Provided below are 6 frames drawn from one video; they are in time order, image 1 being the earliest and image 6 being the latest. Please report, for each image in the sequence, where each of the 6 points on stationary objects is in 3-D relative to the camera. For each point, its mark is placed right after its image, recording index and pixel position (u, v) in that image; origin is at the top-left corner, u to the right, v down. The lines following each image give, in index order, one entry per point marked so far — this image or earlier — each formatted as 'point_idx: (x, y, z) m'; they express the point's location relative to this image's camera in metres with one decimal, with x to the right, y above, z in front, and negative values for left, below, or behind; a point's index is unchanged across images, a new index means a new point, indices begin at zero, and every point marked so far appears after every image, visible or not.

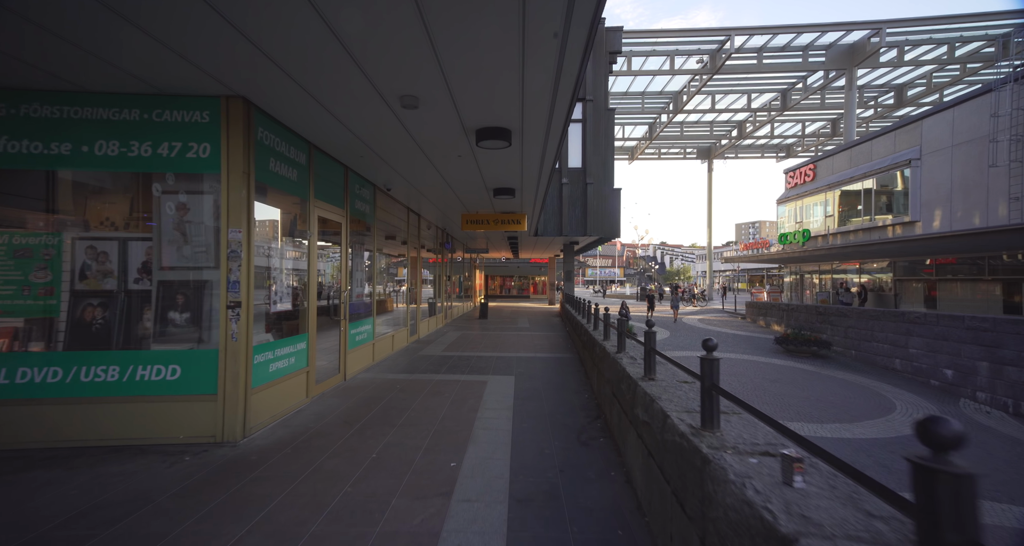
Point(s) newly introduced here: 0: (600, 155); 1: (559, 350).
0: (+3.5, +4.8, +15.5) m
1: (+1.0, -1.8, +9.1) m
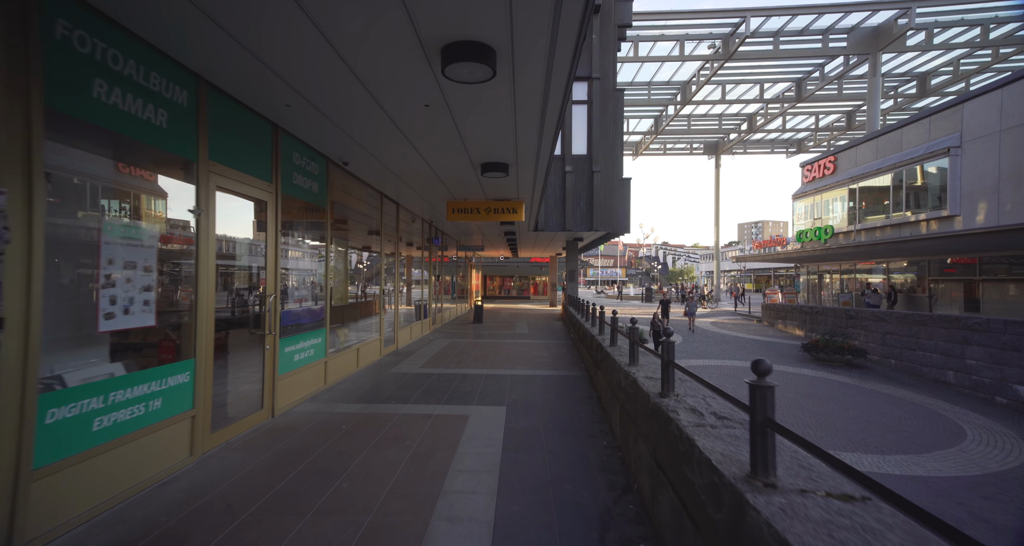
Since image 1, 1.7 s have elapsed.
0: (+3.5, +4.8, +14.0) m
1: (+0.9, -1.8, +7.5) m
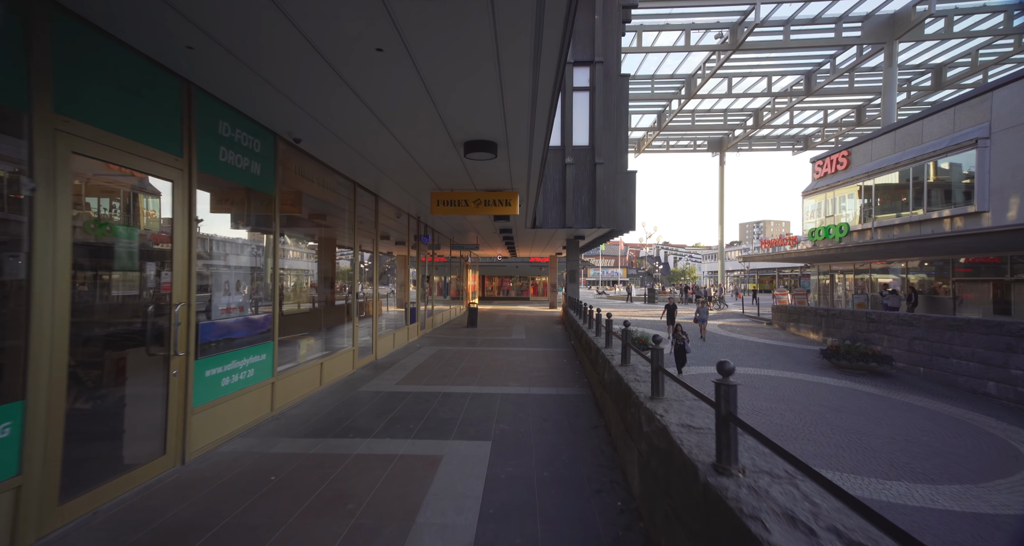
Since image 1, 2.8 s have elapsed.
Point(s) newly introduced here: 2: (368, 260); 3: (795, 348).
0: (+3.3, +4.8, +13.0) m
1: (+0.8, -1.8, +6.6) m
2: (-3.1, +0.3, +8.4) m
3: (+11.2, -3.0, +15.5) m
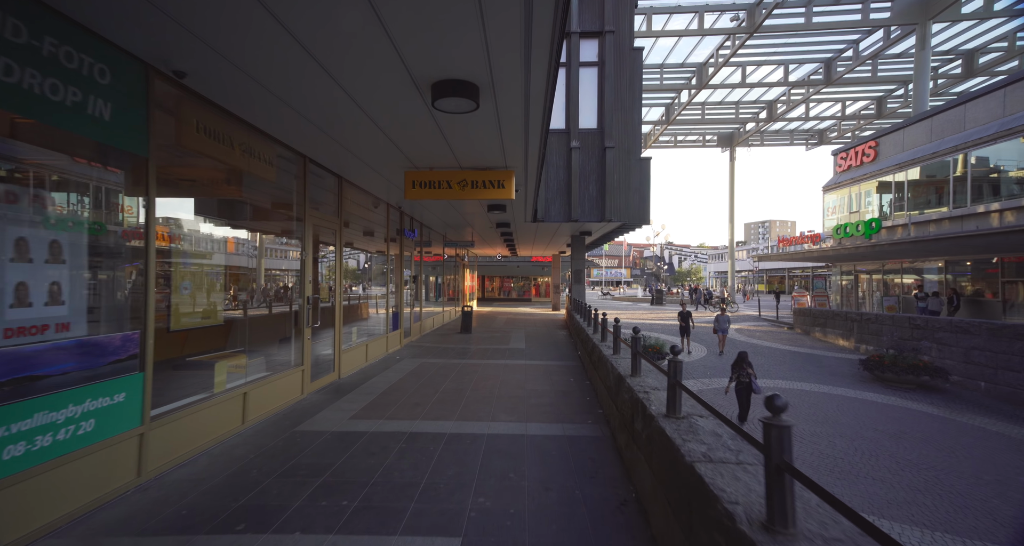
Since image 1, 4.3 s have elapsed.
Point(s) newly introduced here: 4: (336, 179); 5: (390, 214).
0: (+3.3, +4.8, +11.5) m
1: (+0.7, -1.8, +5.1) m
2: (-3.1, +0.3, +6.9) m
3: (+11.1, -3.0, +13.9) m
4: (-3.1, +1.7, +7.0) m
5: (-3.2, +1.5, +10.4) m
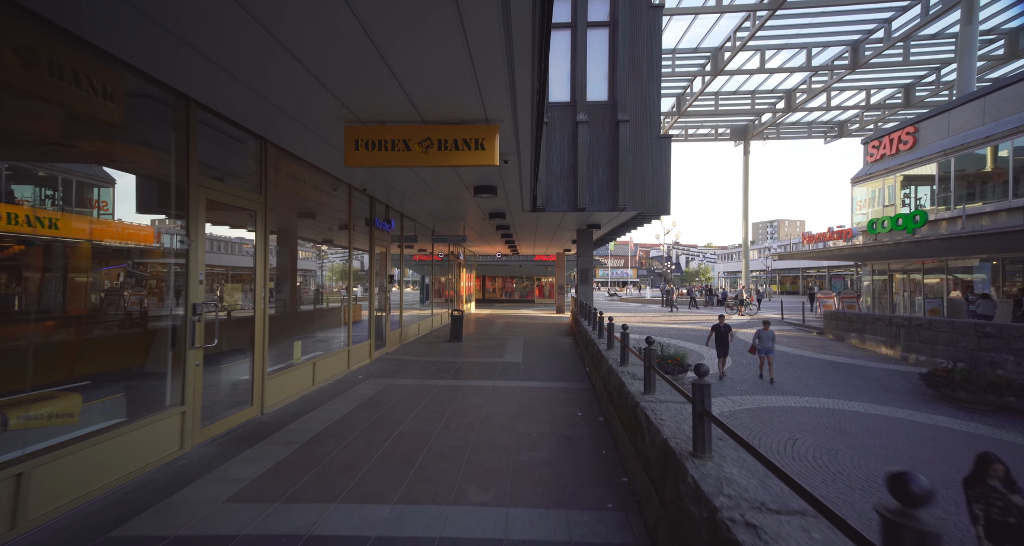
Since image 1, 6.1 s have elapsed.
0: (+3.2, +4.8, +9.7) m
1: (+0.5, -1.7, +3.3) m
2: (-3.3, +0.3, +5.2) m
3: (+11.0, -3.0, +12.0) m
4: (-3.3, +1.7, +5.2) m
5: (-3.4, +1.6, +8.7) m
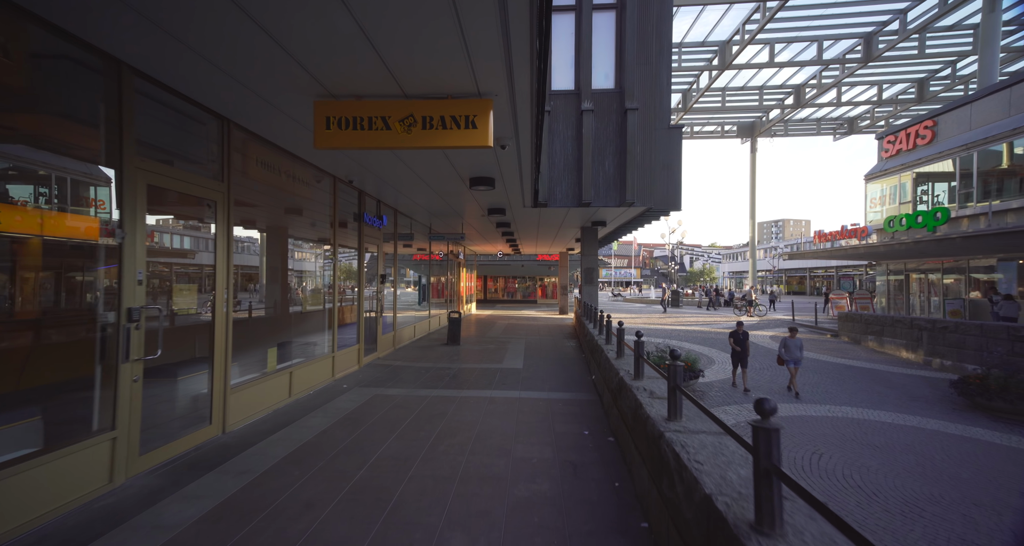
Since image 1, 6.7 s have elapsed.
0: (+3.2, +4.8, +9.1) m
1: (+0.5, -1.7, +2.7) m
2: (-3.3, +0.3, +4.6) m
3: (+11.1, -2.9, +11.3) m
4: (-3.3, +1.7, +4.6) m
5: (-3.4, +1.6, +8.1) m
